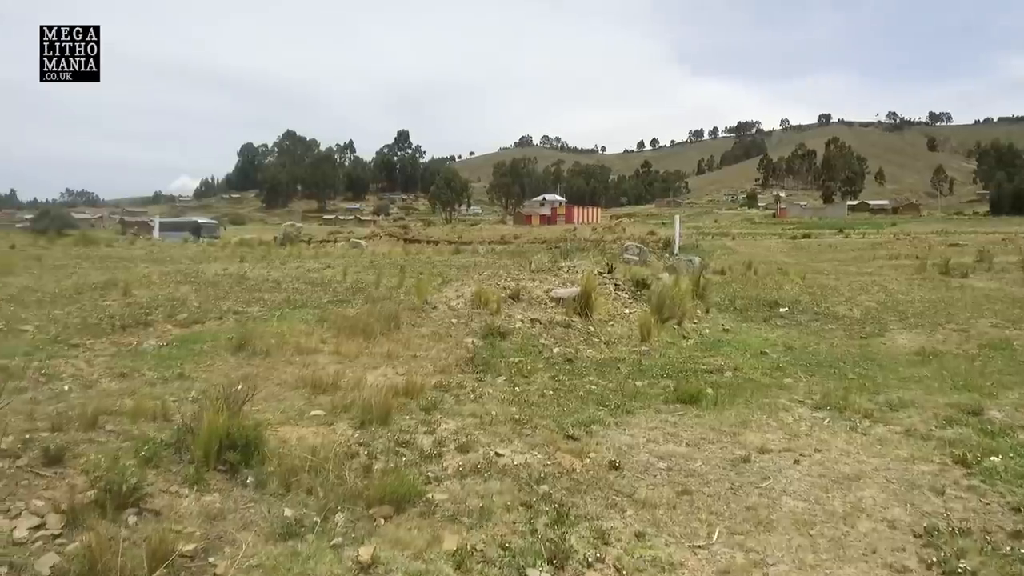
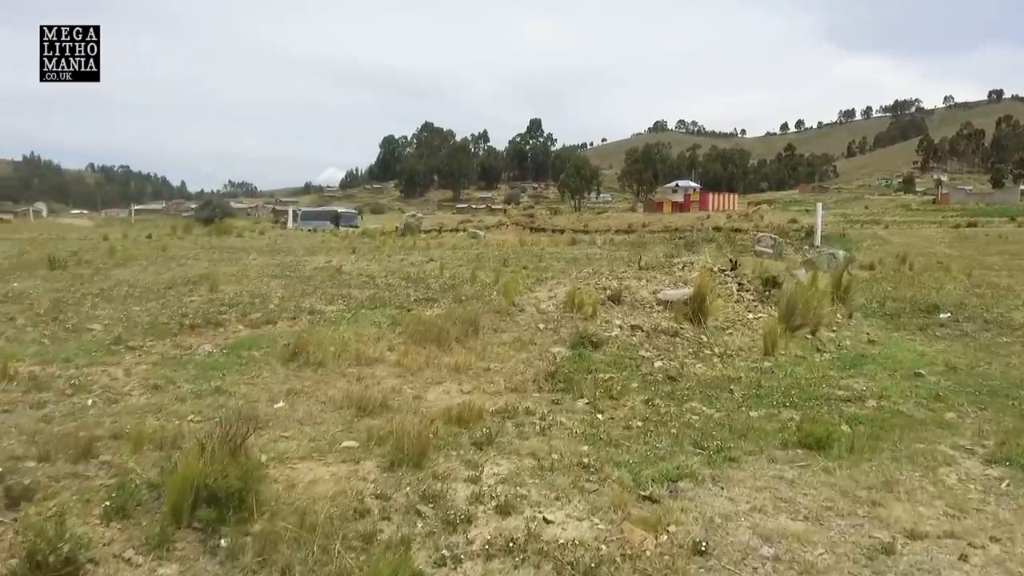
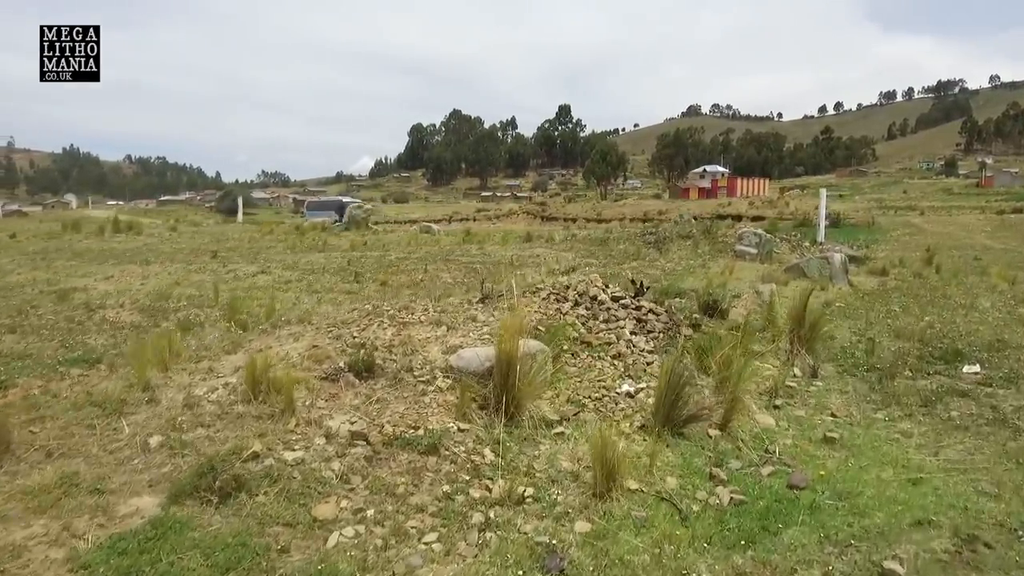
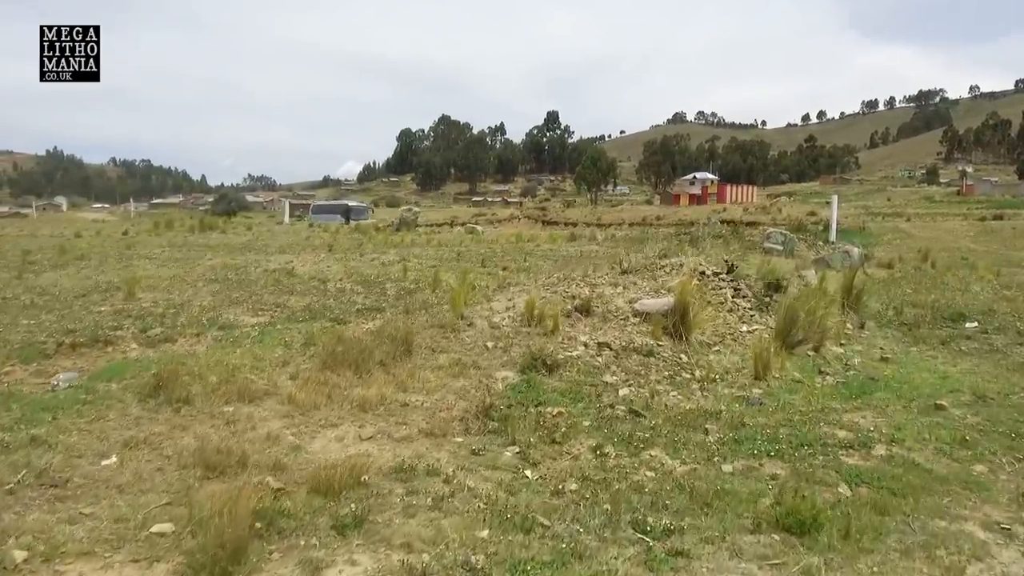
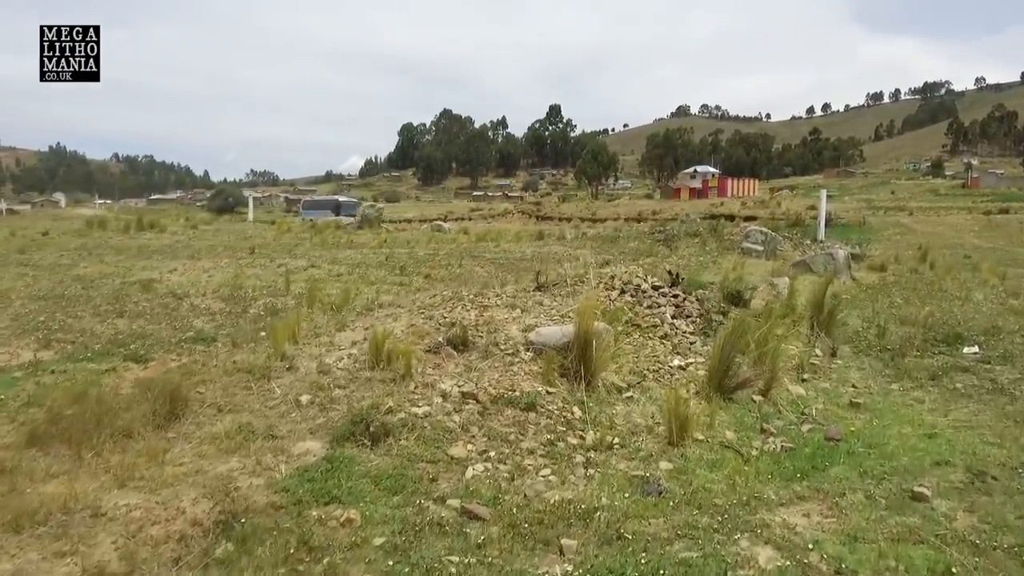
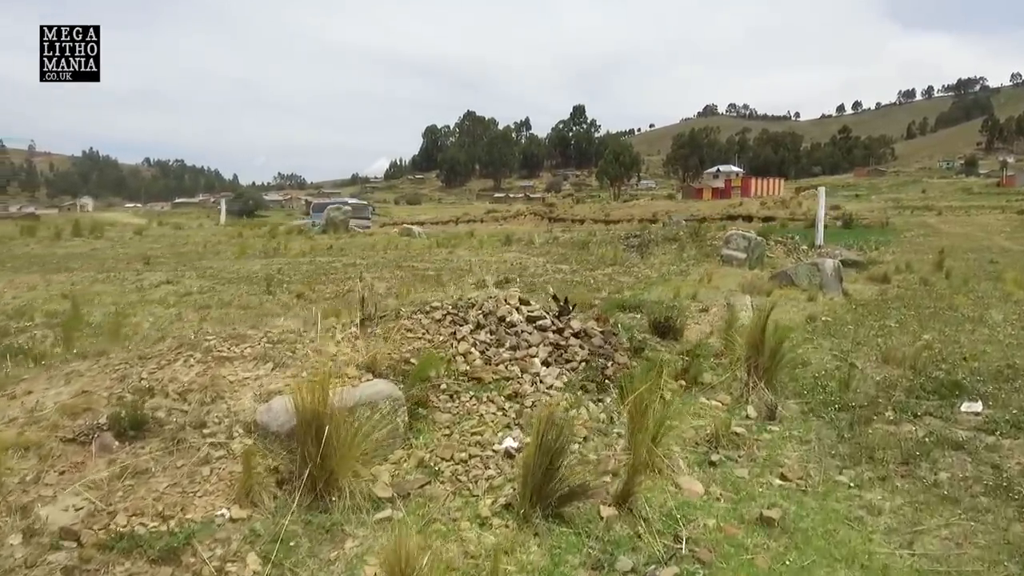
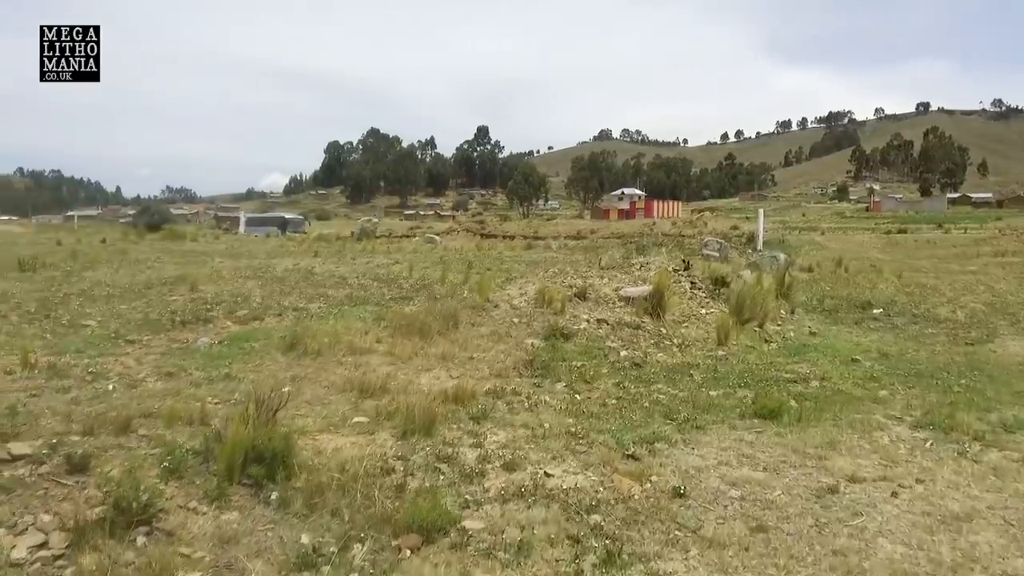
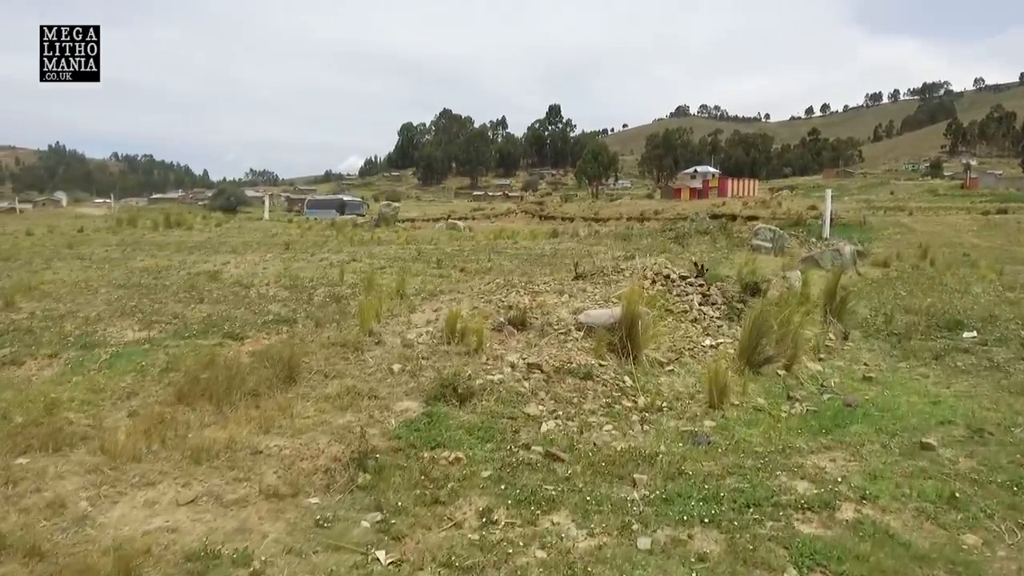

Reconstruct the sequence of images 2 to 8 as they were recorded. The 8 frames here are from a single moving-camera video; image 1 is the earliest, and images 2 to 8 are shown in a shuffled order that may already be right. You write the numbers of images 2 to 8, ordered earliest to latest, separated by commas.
7, 2, 4, 8, 5, 3, 6
